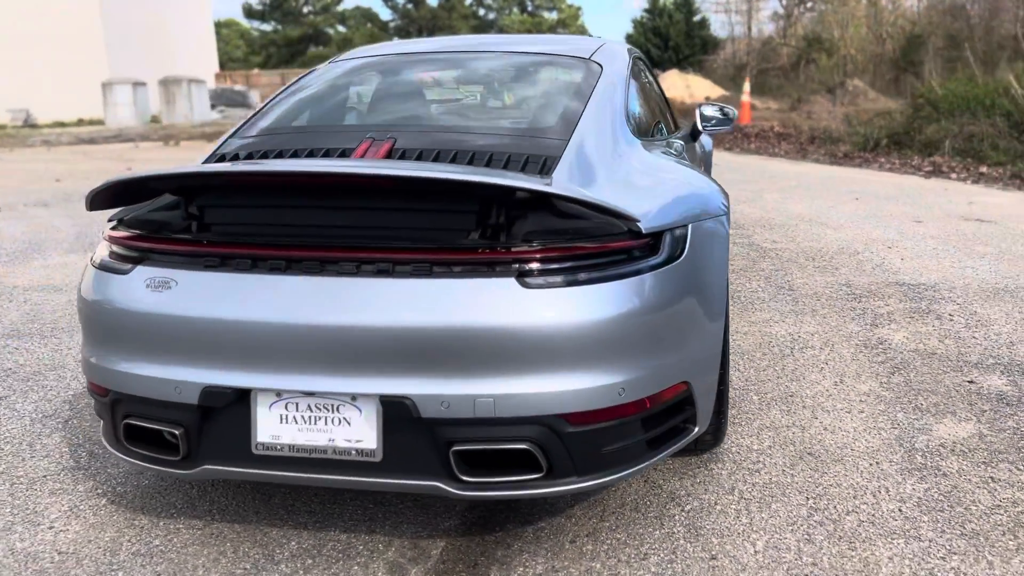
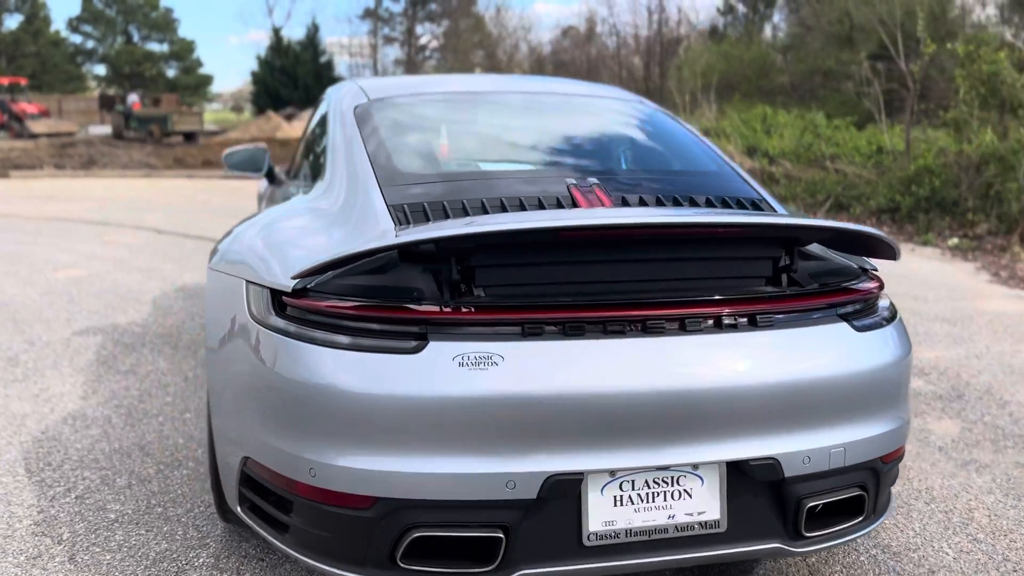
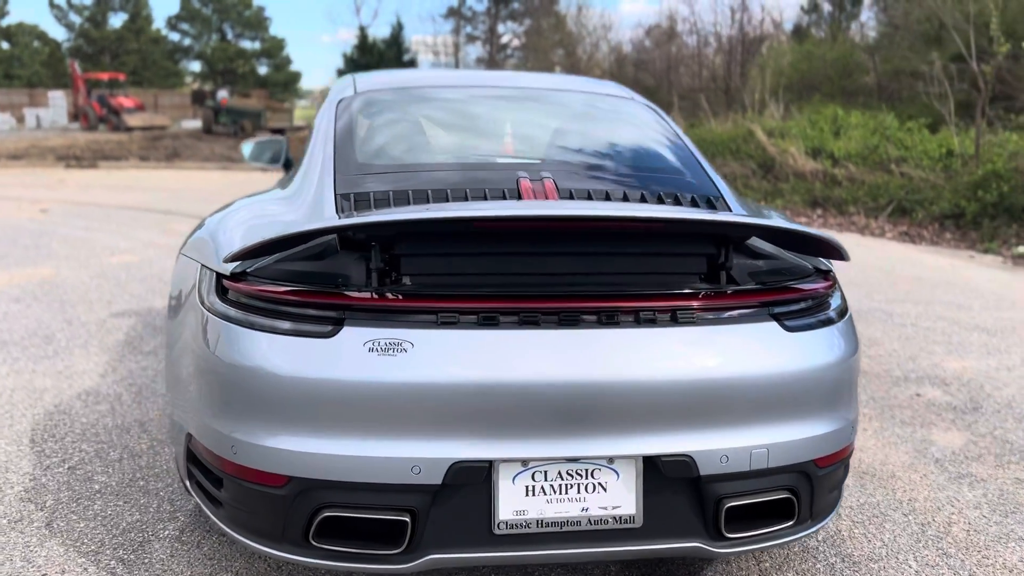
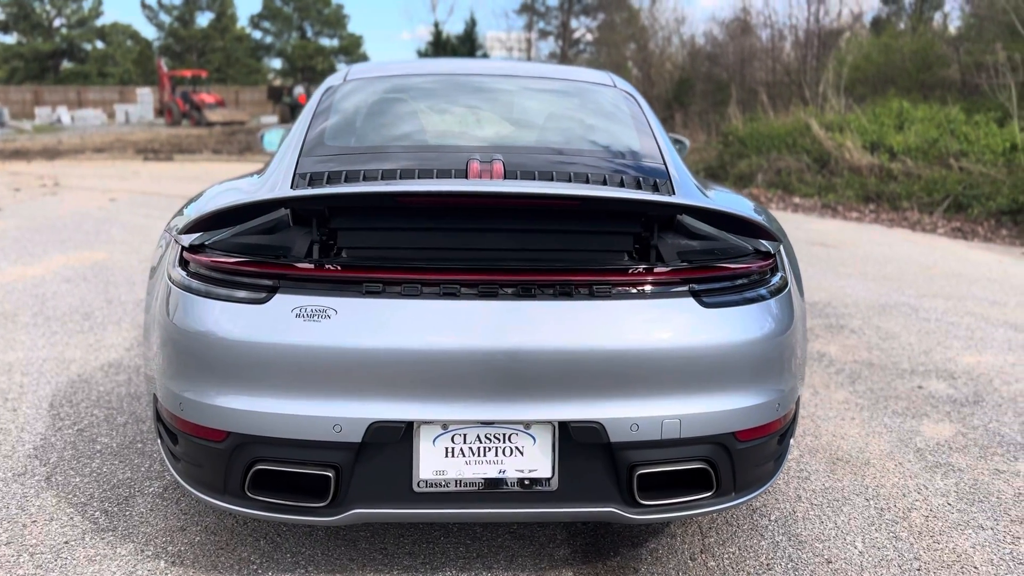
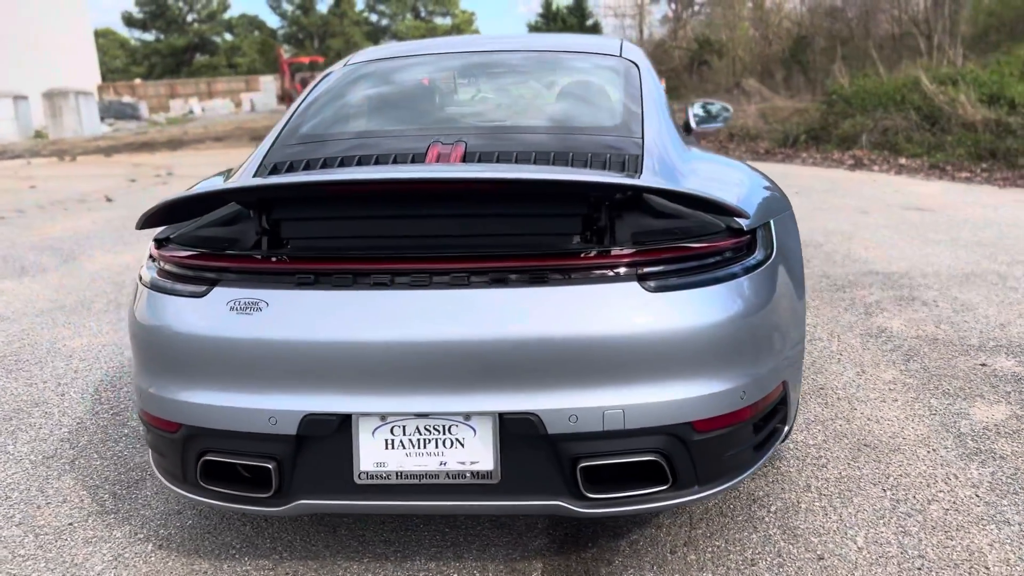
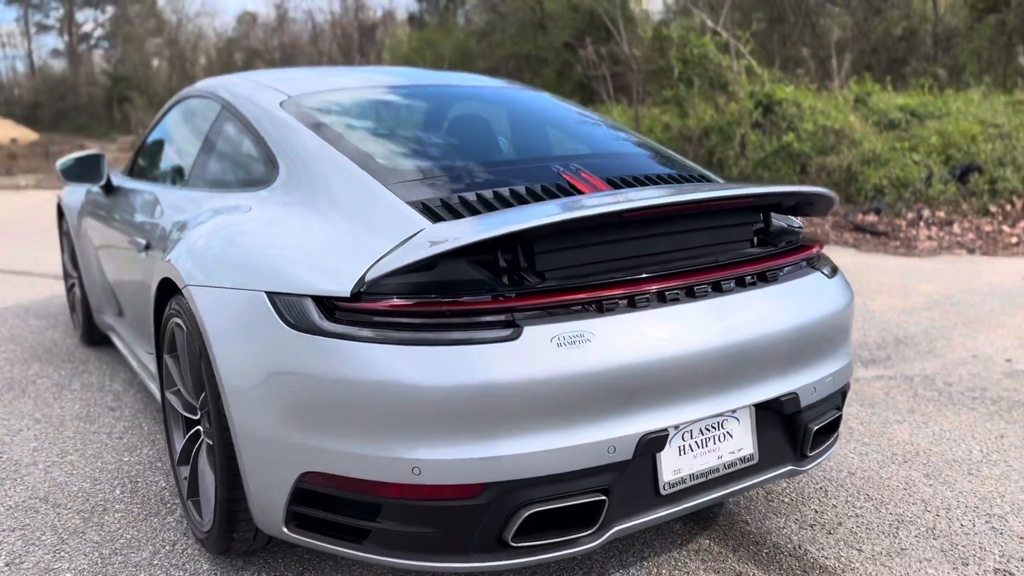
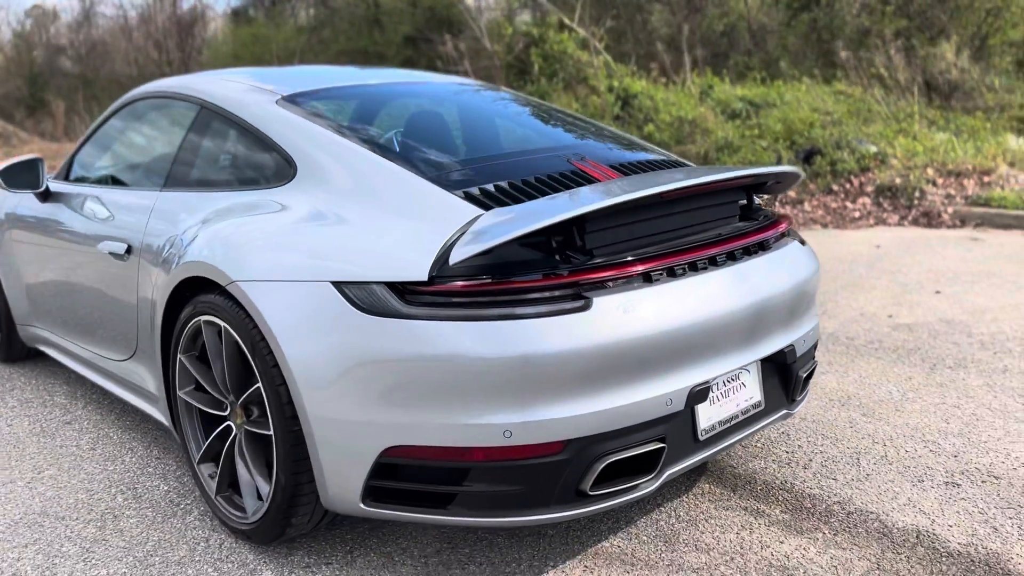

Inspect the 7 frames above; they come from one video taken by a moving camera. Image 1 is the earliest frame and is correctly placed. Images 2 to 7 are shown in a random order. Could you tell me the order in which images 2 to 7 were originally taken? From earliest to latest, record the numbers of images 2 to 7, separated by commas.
5, 4, 3, 2, 6, 7
